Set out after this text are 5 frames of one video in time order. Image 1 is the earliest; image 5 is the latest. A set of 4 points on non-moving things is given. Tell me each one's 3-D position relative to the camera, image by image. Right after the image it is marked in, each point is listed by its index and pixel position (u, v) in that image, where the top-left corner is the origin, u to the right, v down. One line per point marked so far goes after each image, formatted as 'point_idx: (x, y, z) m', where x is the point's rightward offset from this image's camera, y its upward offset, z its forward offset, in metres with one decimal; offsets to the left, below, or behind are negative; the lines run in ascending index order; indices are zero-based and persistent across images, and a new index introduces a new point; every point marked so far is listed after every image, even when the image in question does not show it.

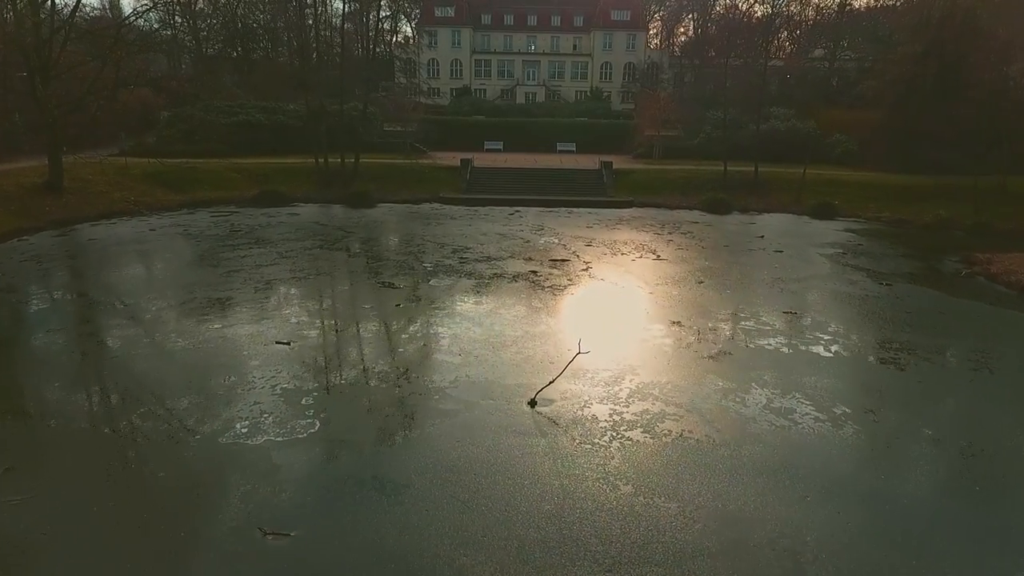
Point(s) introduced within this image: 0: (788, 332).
0: (+4.8, -0.8, +11.5) m
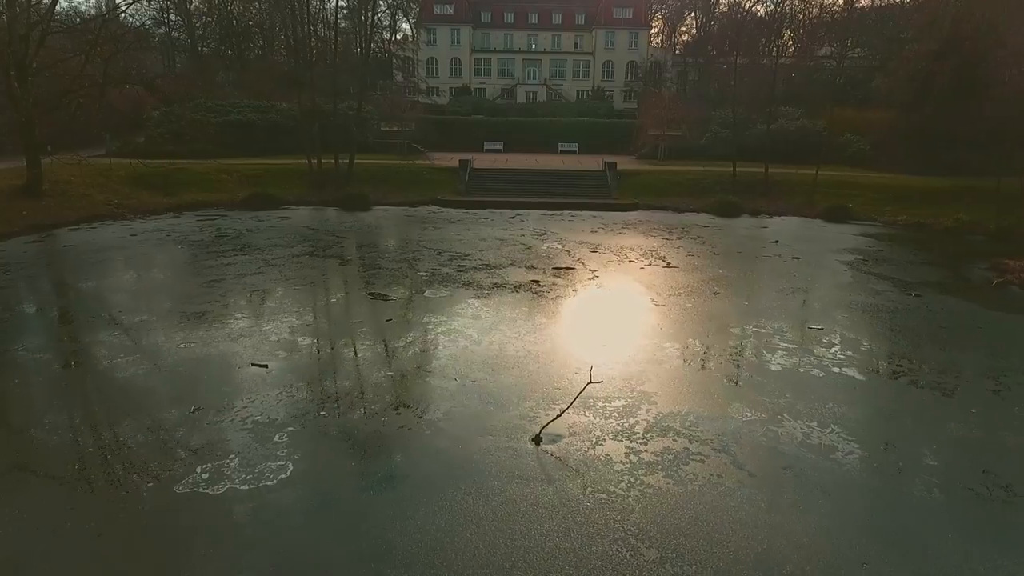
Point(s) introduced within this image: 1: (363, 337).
0: (+4.8, -1.0, +10.5) m
1: (-2.5, -0.8, +11.2) m
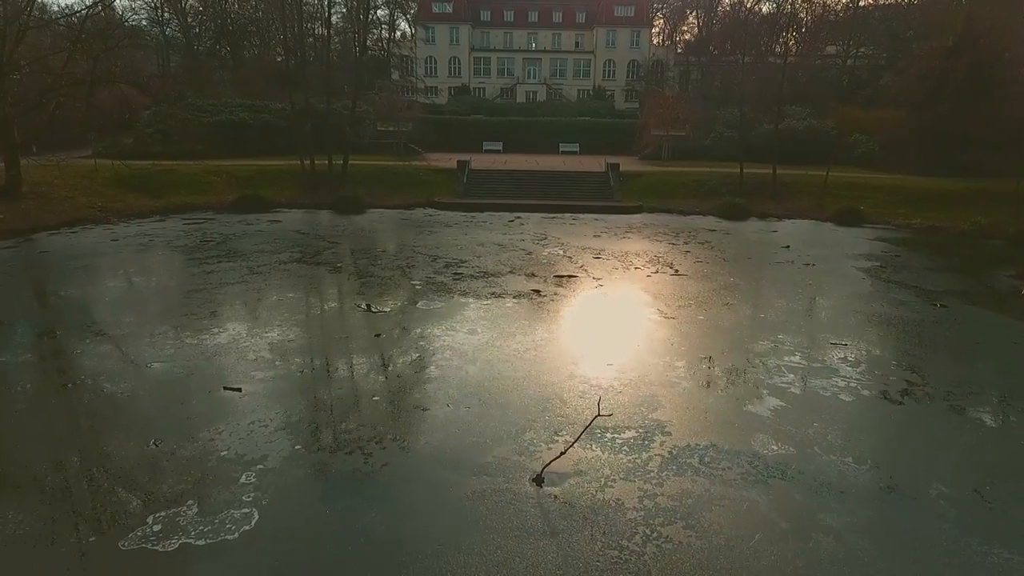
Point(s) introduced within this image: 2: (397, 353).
0: (+4.8, -1.2, +9.7) m
1: (-2.5, -1.0, +10.4) m
2: (-1.8, -1.0, +10.4) m
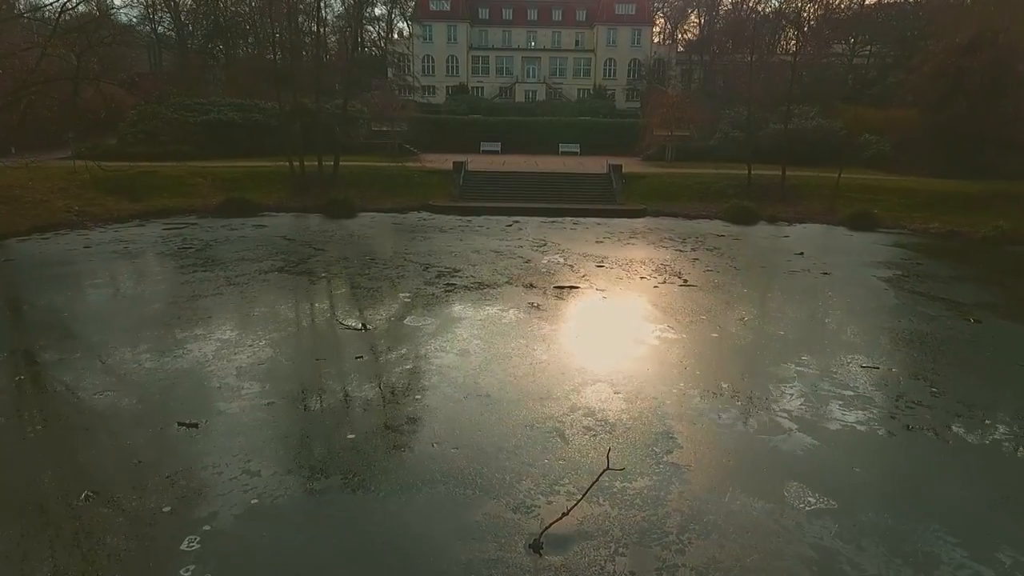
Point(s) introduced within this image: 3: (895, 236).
0: (+4.7, -1.4, +8.7) m
1: (-2.5, -1.2, +9.4) m
2: (-1.9, -1.2, +9.4) m
3: (+11.1, +1.5, +19.3) m
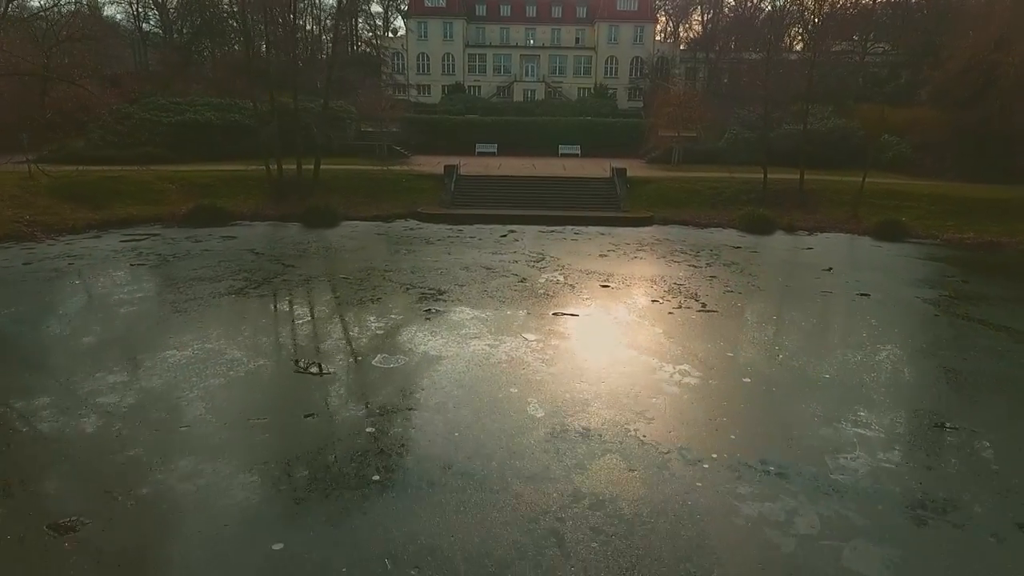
0: (+4.6, -1.9, +6.9) m
1: (-2.7, -1.7, +7.6) m
2: (-2.0, -1.7, +7.7) m
3: (+10.9, +1.0, +17.5) m
